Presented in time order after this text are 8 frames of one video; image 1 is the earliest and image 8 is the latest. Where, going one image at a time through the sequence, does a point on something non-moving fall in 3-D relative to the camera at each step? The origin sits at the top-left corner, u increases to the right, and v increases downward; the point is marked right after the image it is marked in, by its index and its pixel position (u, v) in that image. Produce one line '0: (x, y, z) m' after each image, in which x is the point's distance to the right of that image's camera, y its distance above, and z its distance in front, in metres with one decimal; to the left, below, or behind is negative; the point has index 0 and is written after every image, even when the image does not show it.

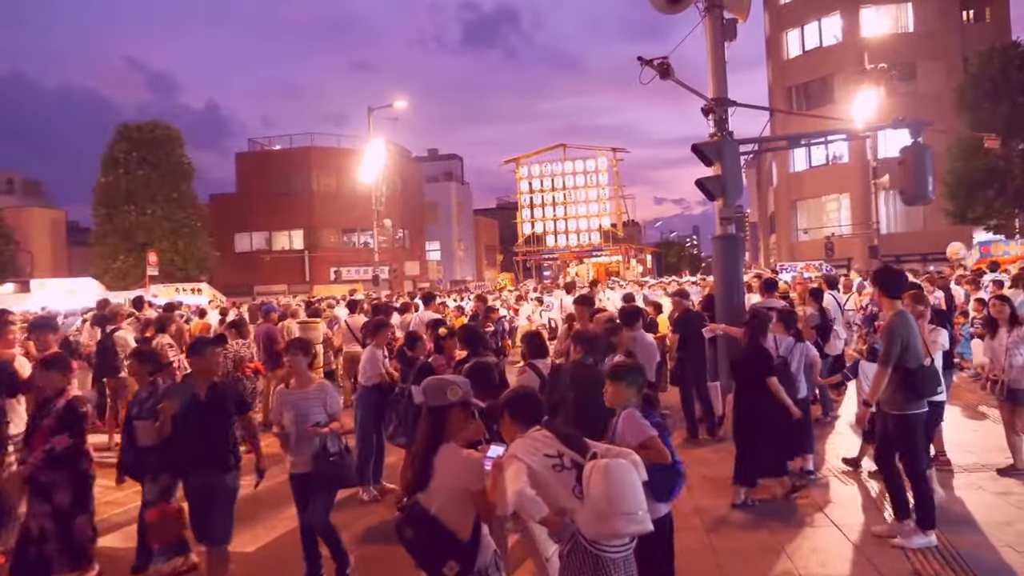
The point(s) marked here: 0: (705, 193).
0: (+2.4, +1.2, +10.5) m
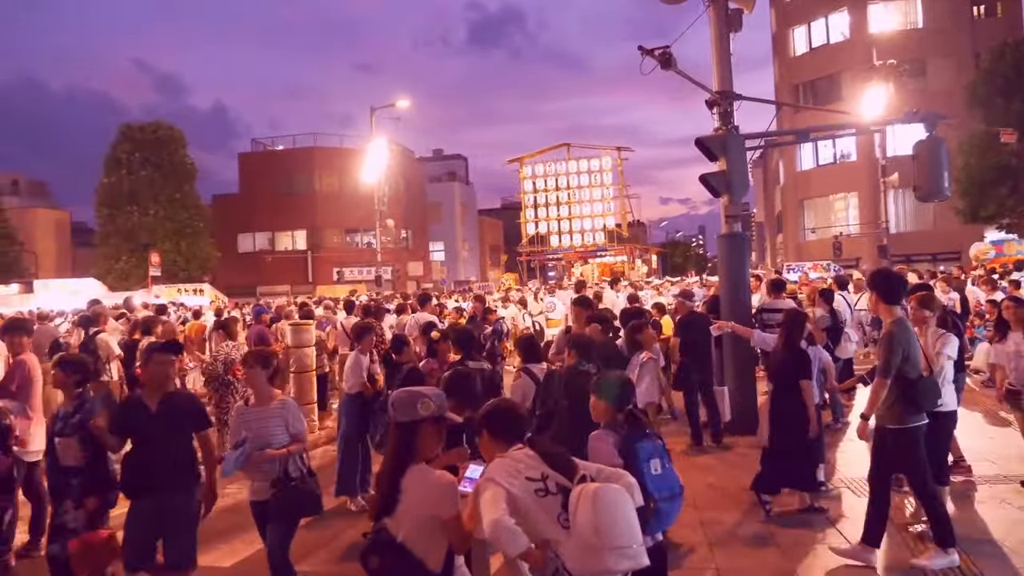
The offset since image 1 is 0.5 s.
0: (+2.3, +1.2, +10.1) m
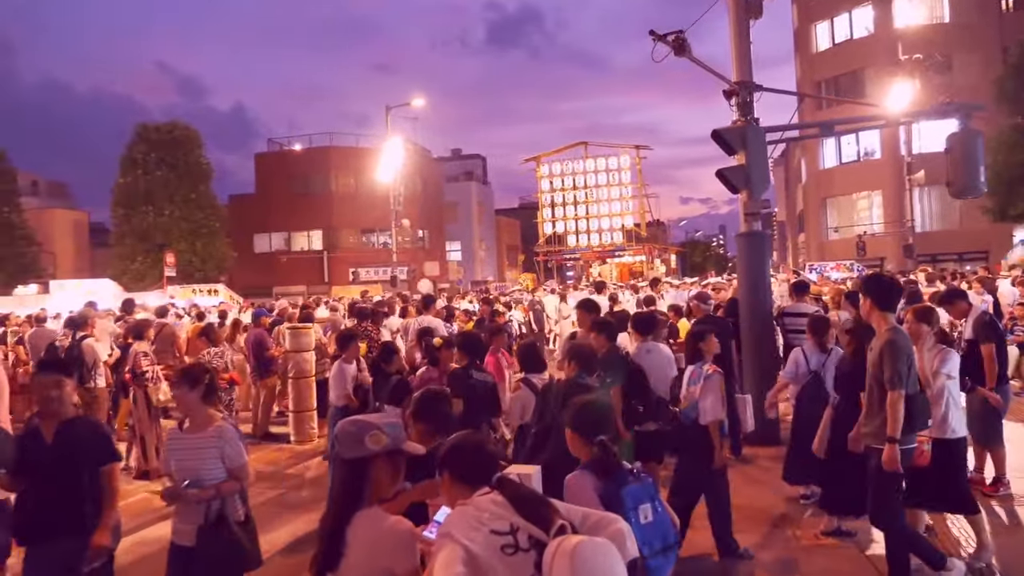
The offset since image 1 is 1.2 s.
0: (+2.4, +1.2, +9.5) m
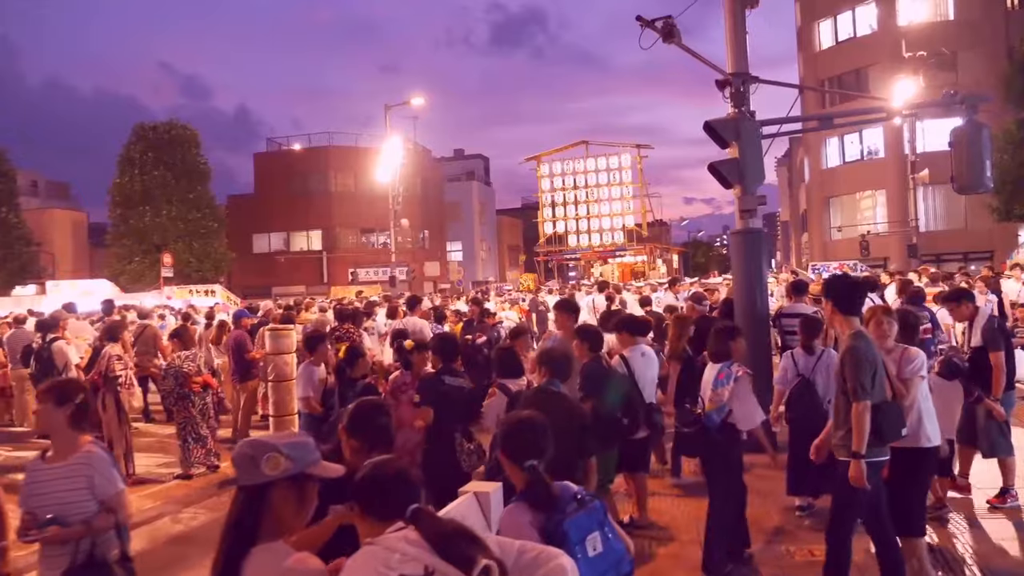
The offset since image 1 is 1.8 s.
0: (+2.2, +1.2, +9.1) m
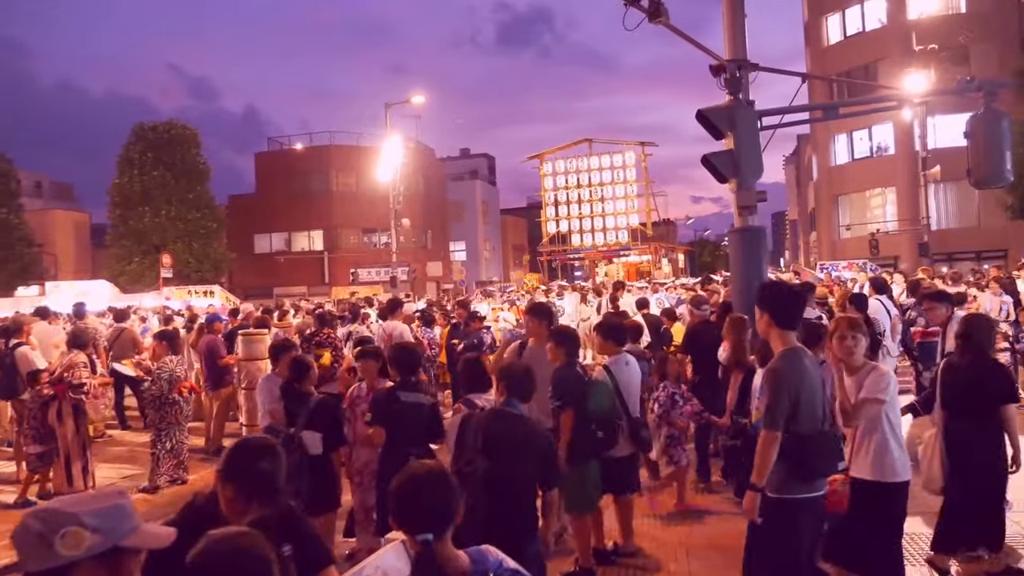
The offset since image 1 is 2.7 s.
0: (+2.0, +1.1, +8.4) m
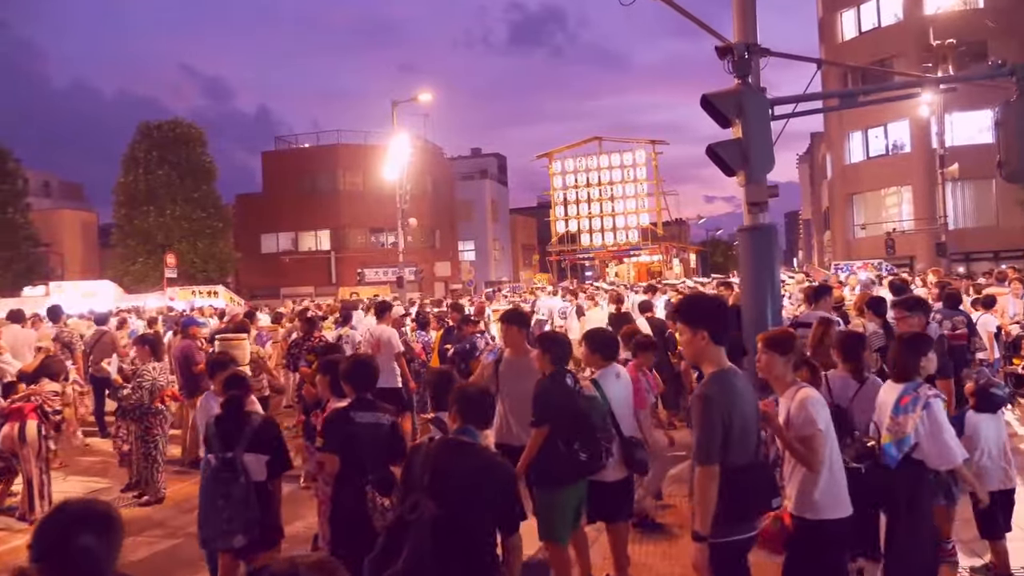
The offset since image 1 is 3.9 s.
0: (+1.9, +1.1, +7.7) m
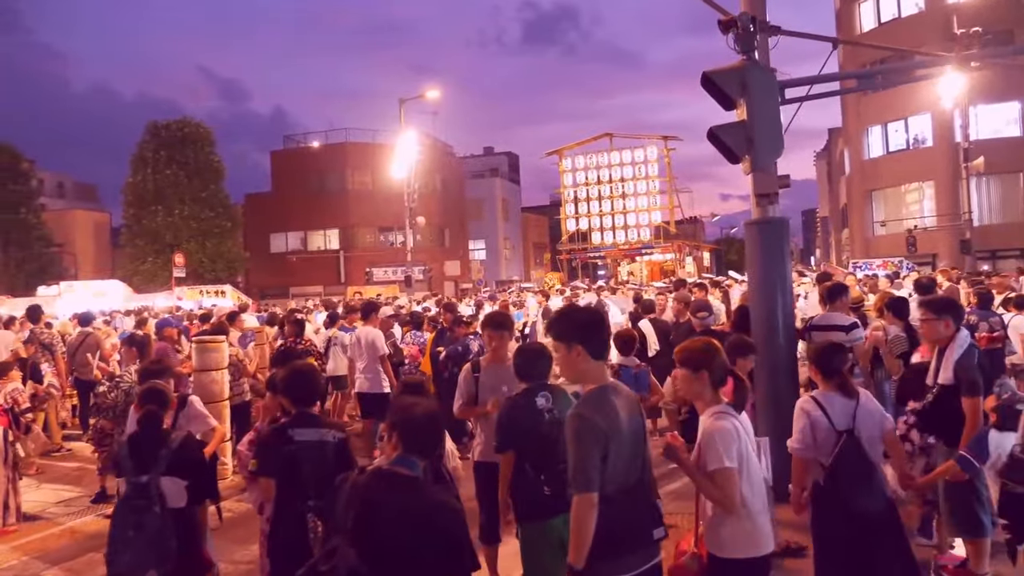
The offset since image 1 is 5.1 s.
0: (+1.7, +1.1, +7.0) m
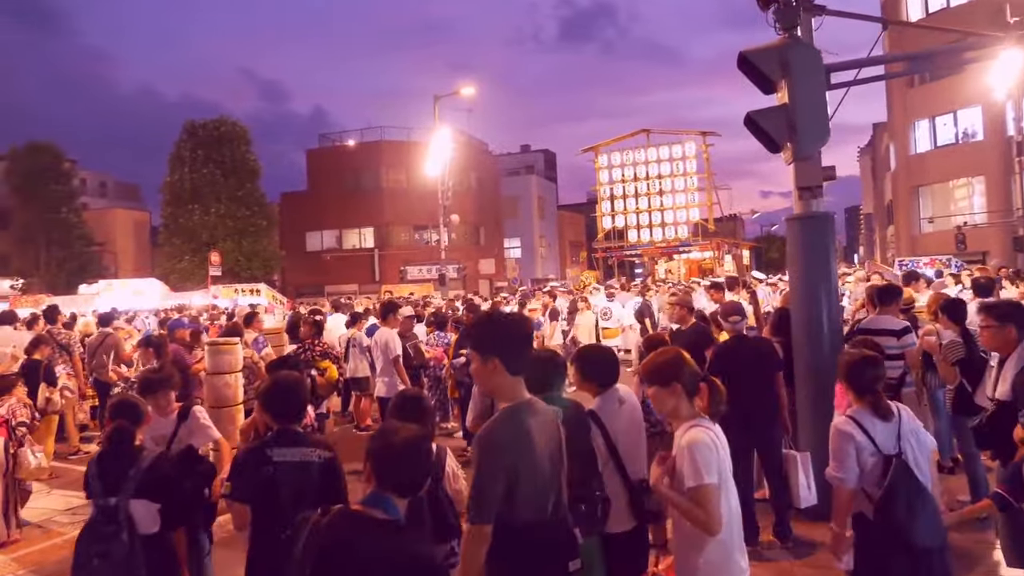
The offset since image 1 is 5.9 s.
0: (+1.9, +1.1, +6.4) m
